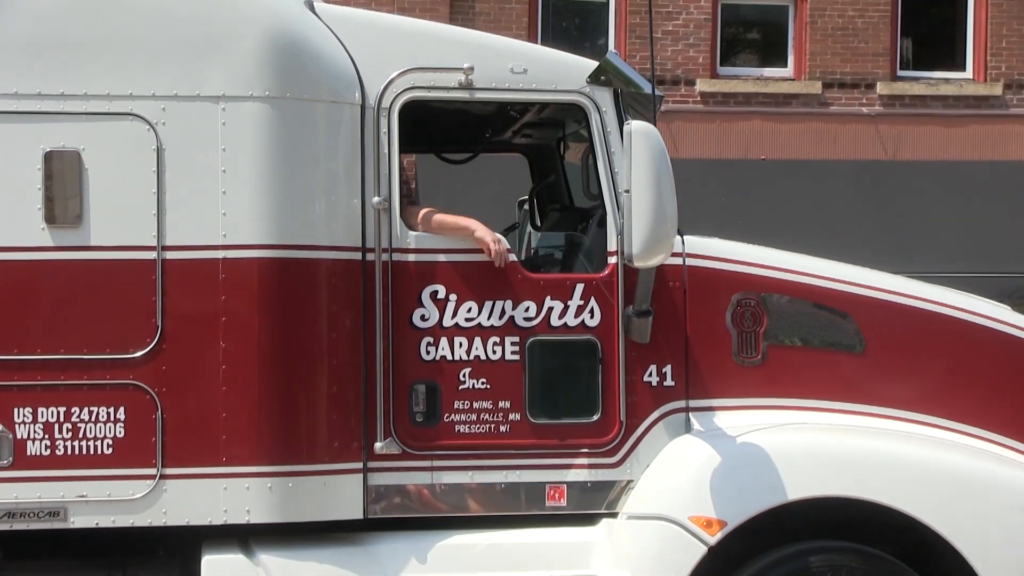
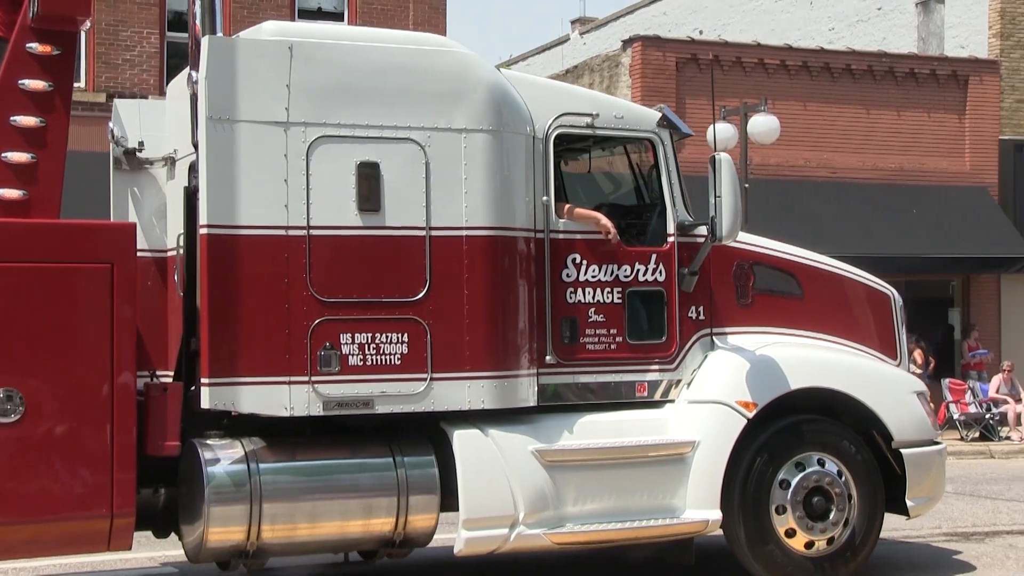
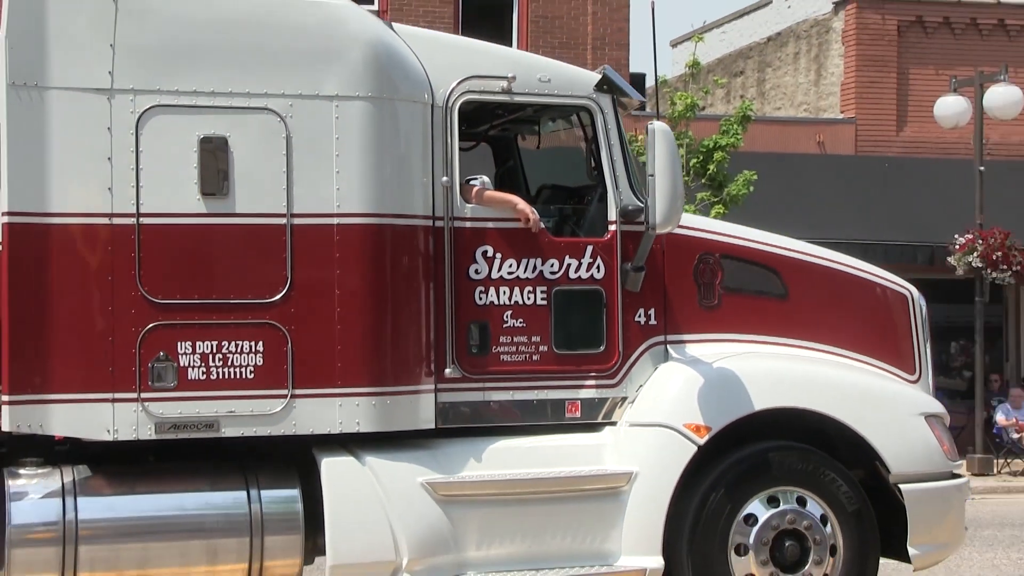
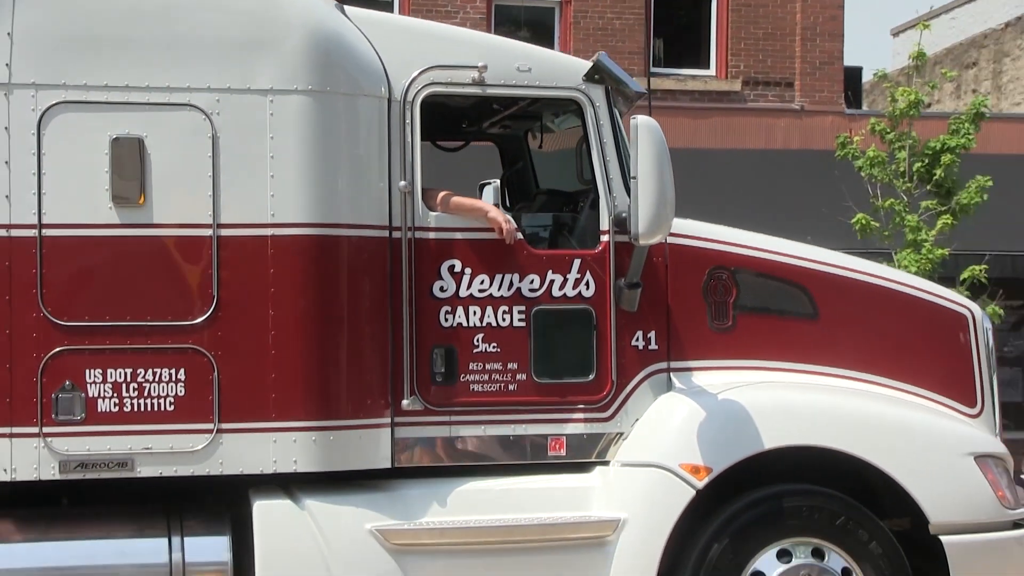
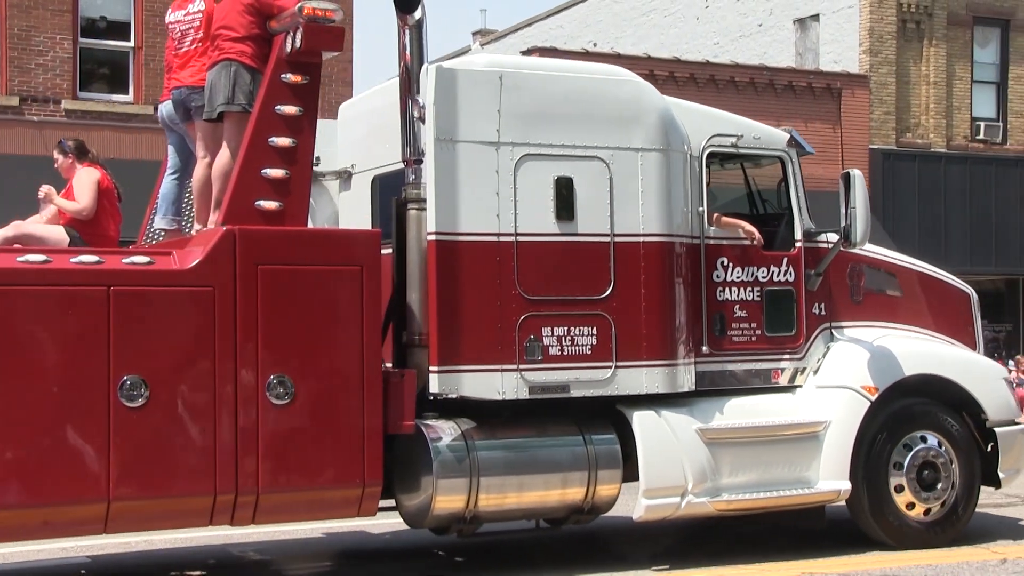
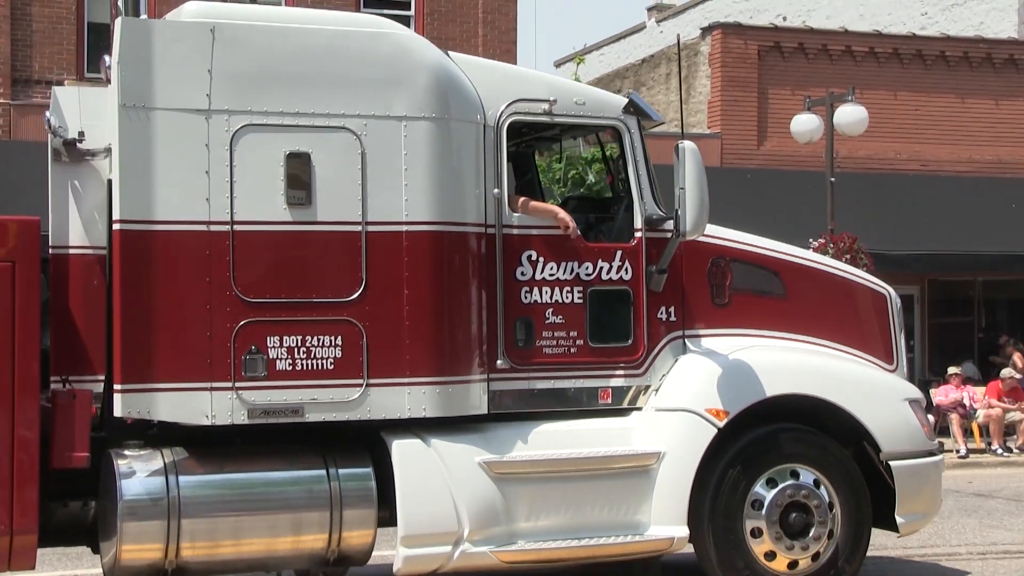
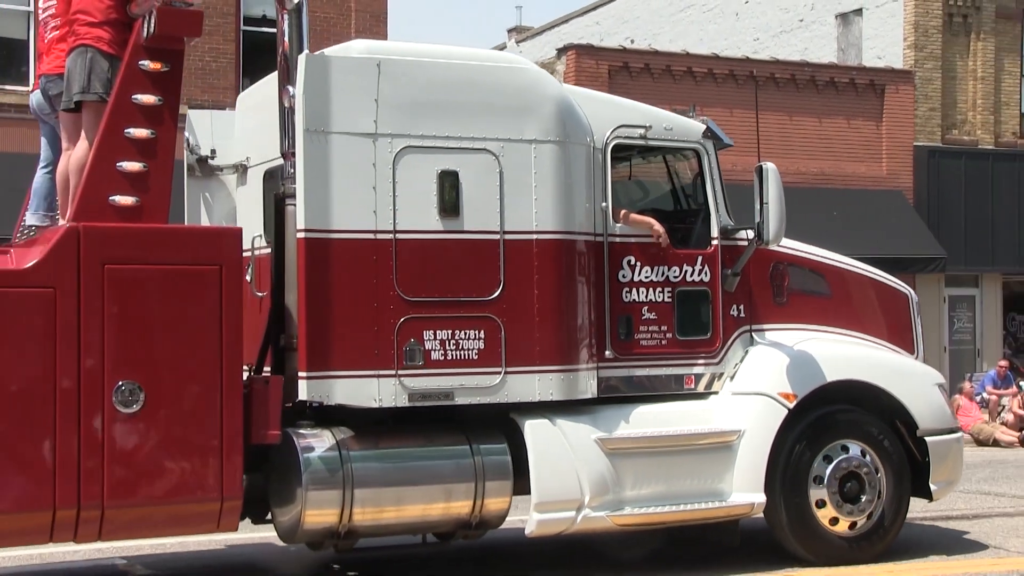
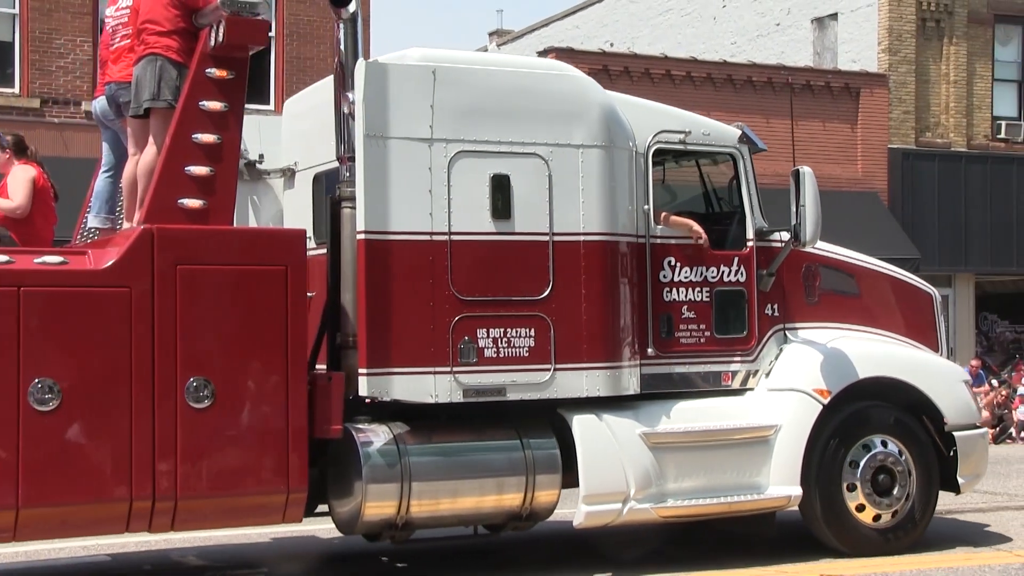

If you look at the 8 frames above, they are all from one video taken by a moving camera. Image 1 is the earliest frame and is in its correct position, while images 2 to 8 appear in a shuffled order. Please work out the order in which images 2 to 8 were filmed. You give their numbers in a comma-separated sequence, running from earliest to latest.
4, 3, 6, 2, 7, 8, 5
